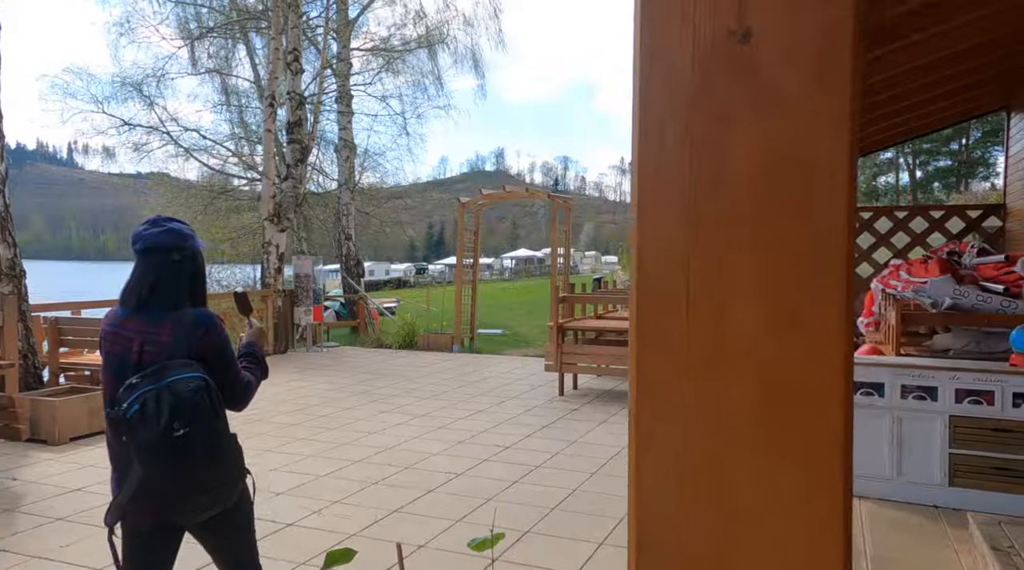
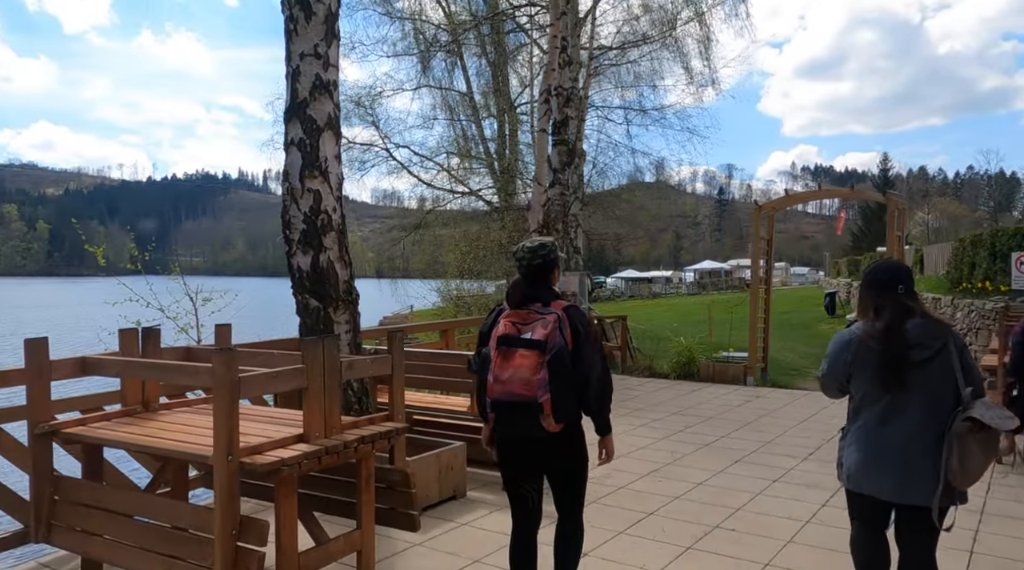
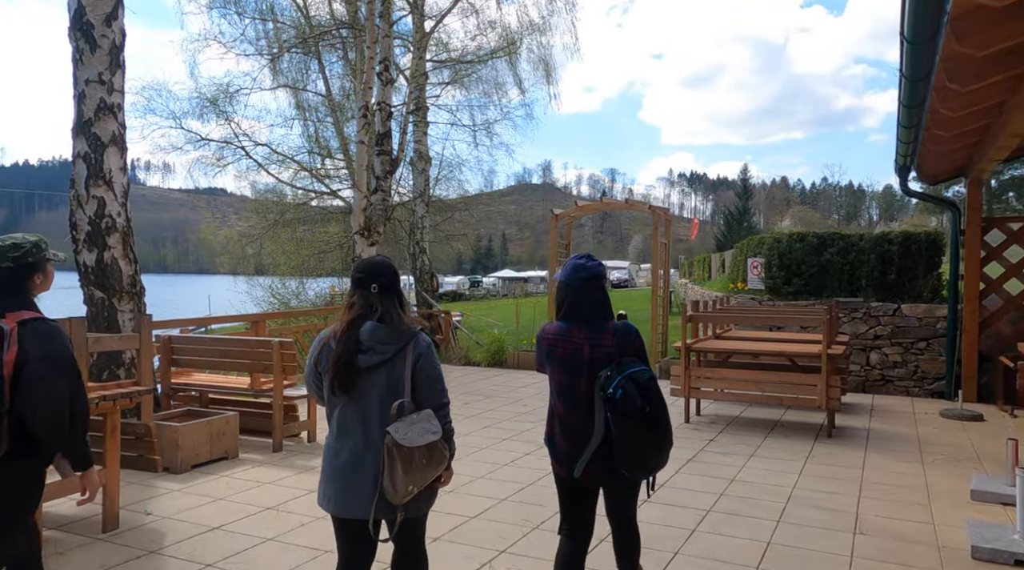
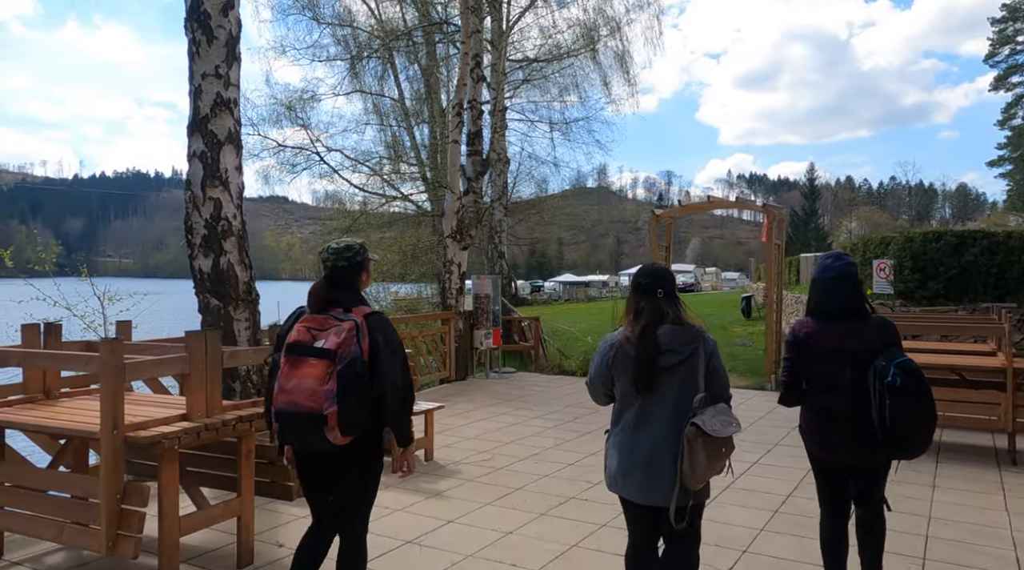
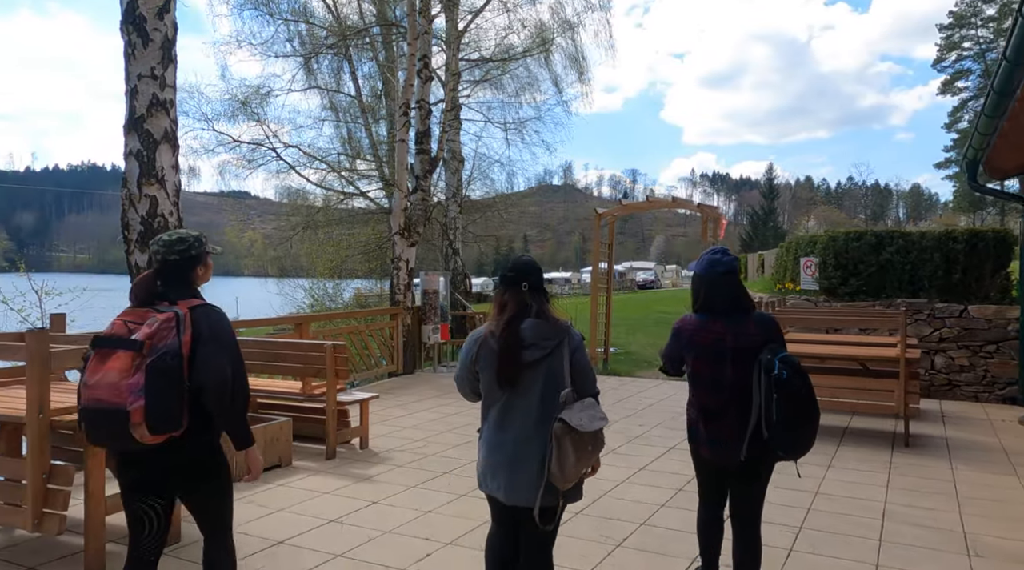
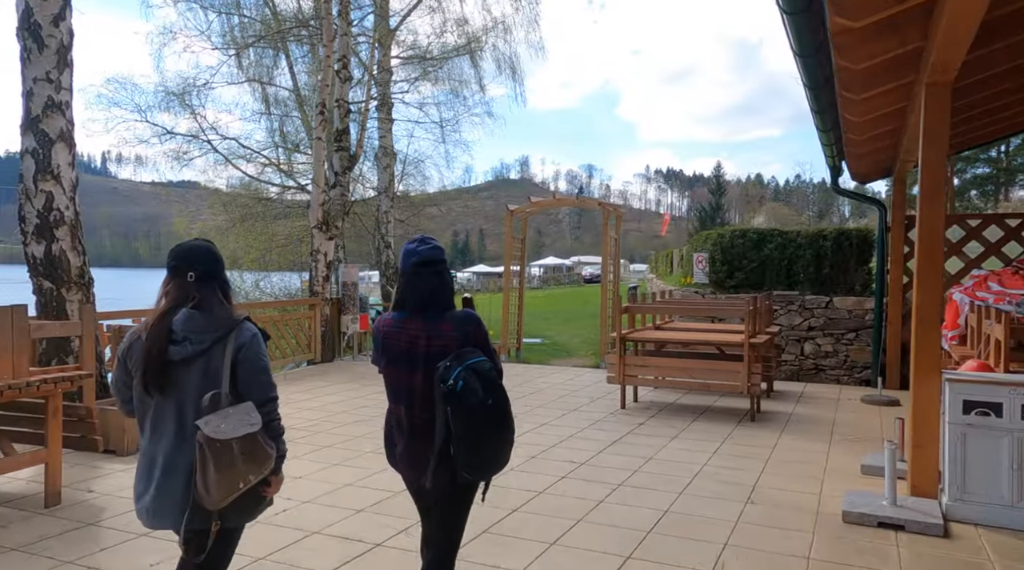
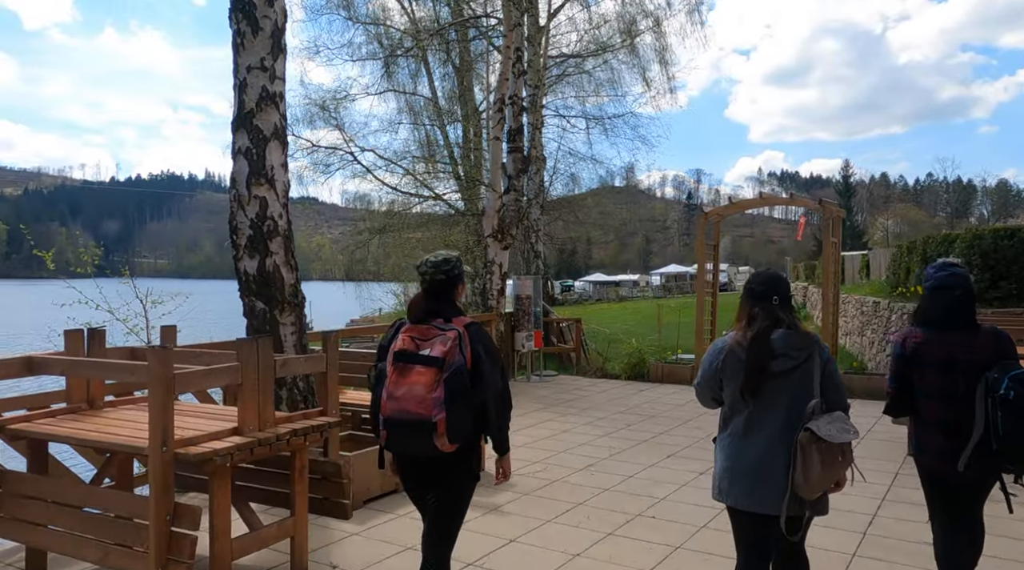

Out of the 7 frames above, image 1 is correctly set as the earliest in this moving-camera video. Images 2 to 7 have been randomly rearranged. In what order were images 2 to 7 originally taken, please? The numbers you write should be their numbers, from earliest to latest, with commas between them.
6, 3, 5, 4, 7, 2
